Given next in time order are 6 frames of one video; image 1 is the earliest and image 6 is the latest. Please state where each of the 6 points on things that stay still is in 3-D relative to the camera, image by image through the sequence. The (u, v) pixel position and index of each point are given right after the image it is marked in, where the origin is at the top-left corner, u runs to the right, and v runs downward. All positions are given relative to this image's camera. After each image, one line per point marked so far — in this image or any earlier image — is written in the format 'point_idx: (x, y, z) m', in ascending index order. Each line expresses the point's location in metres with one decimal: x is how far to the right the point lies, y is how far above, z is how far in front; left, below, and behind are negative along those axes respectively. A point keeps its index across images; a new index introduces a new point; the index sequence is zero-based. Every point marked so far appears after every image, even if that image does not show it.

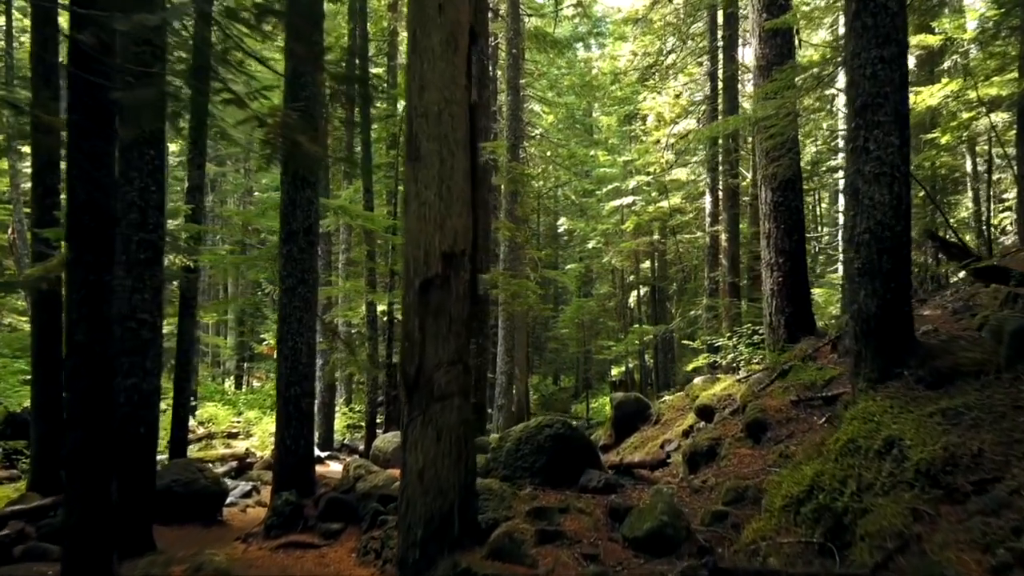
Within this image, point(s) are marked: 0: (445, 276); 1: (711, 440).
0: (-0.4, +0.1, +4.3) m
1: (+2.4, -1.9, +8.2) m
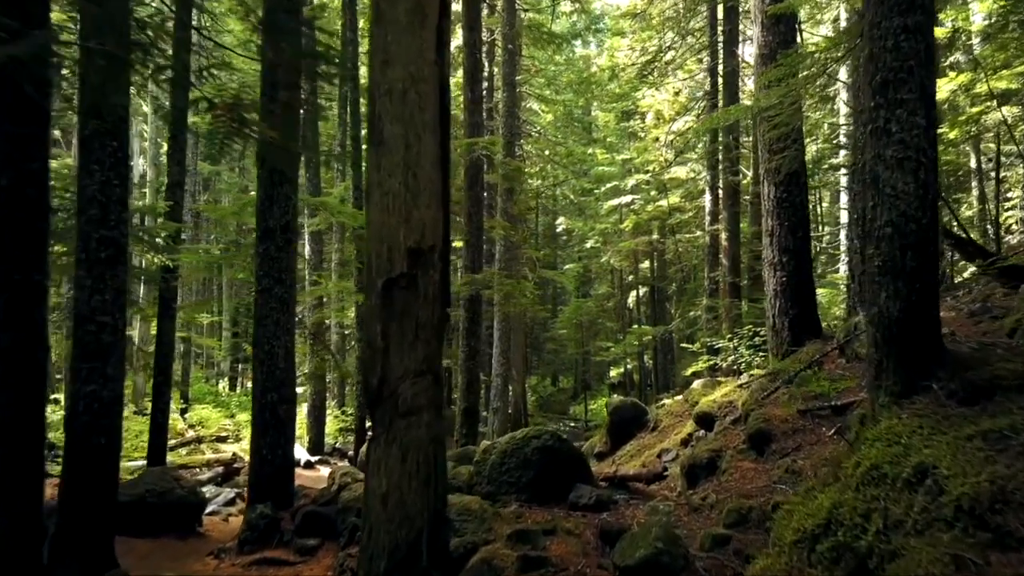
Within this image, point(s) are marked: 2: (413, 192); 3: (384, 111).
0: (-0.6, +0.1, +3.8) m
1: (+2.2, -1.9, +7.7) m
2: (-0.6, +0.5, +3.8) m
3: (-0.7, +1.0, +3.9) m
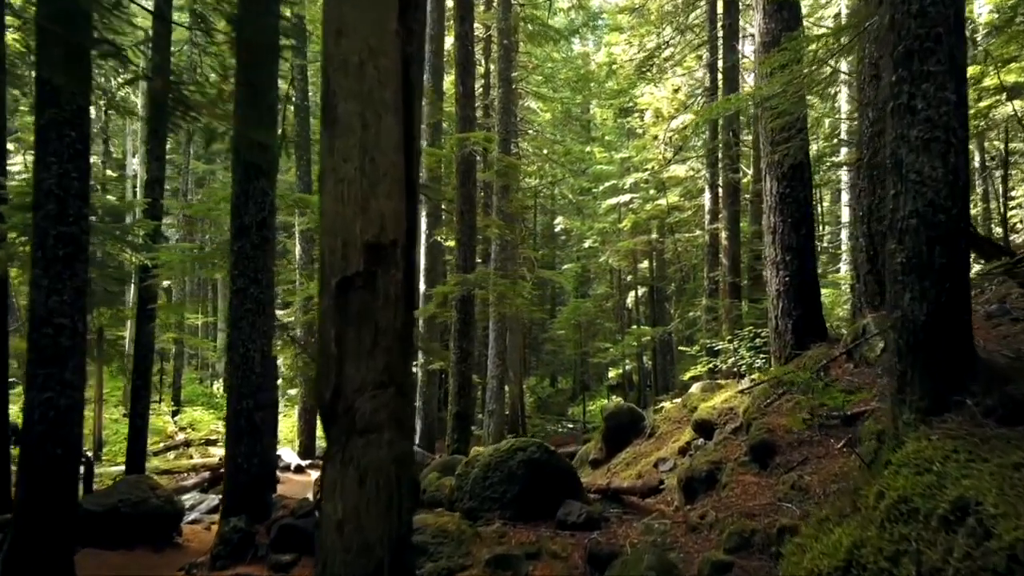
0: (-0.7, +0.1, +3.4) m
1: (+2.1, -1.9, +7.2) m
2: (-0.7, +0.5, +3.4) m
3: (-0.9, +1.0, +3.4) m
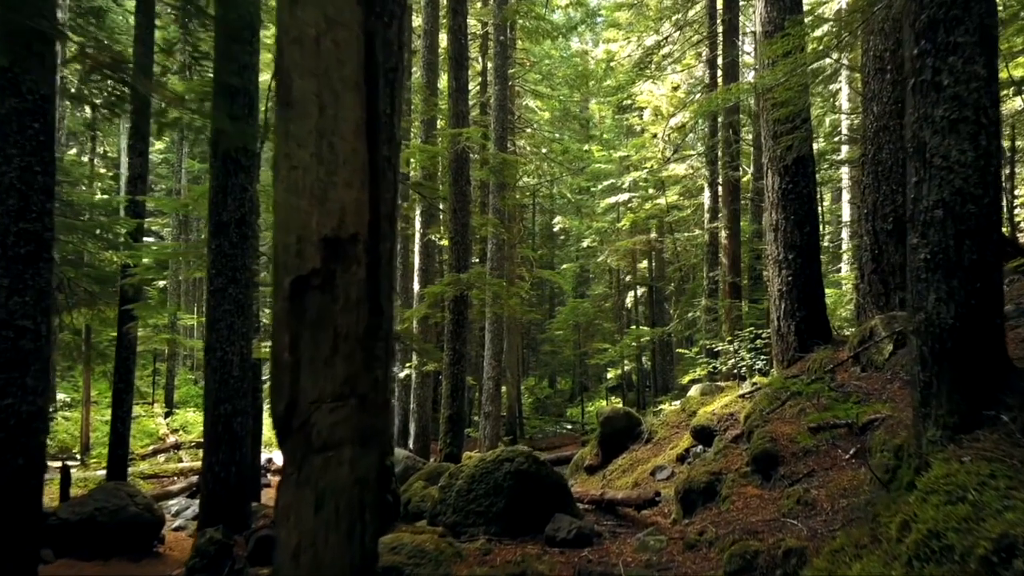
0: (-0.8, +0.1, +3.0) m
1: (+2.0, -1.9, +6.9) m
2: (-0.8, +0.5, +3.0) m
3: (-1.0, +1.0, +3.0) m
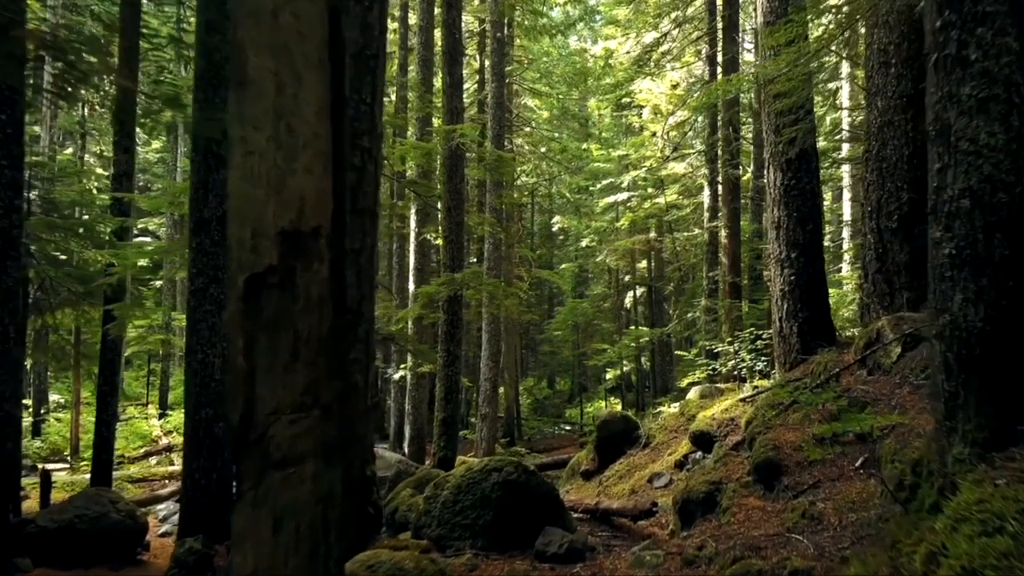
0: (-0.9, +0.1, +2.7) m
1: (+1.9, -1.9, +6.6) m
2: (-0.9, +0.5, +2.7) m
3: (-1.1, +1.0, +2.8) m
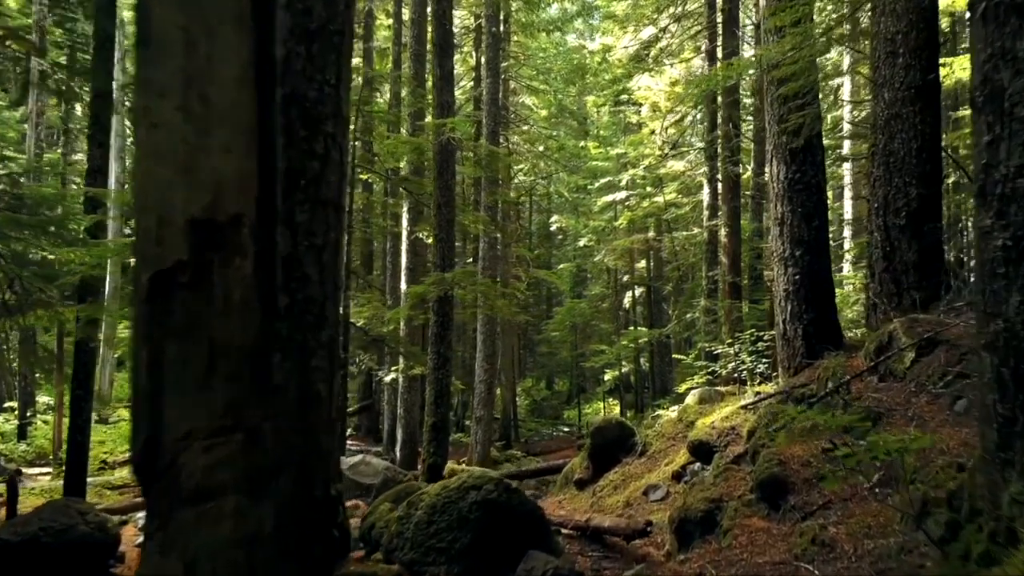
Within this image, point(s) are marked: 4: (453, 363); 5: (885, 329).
0: (-1.0, +0.1, +2.3) m
1: (+1.8, -1.9, +6.1) m
2: (-1.0, +0.5, +2.3) m
3: (-1.2, +1.0, +2.3) m
4: (-1.1, -1.5, +13.4) m
5: (+3.6, -0.4, +6.7) m
